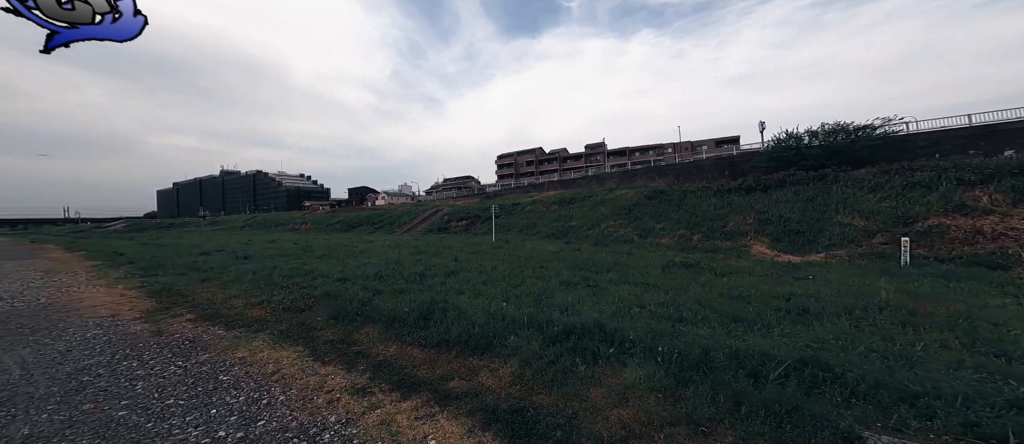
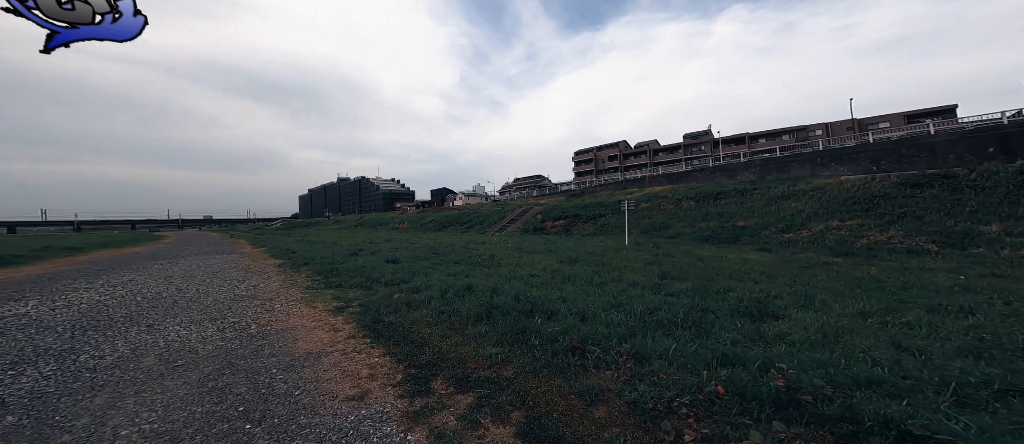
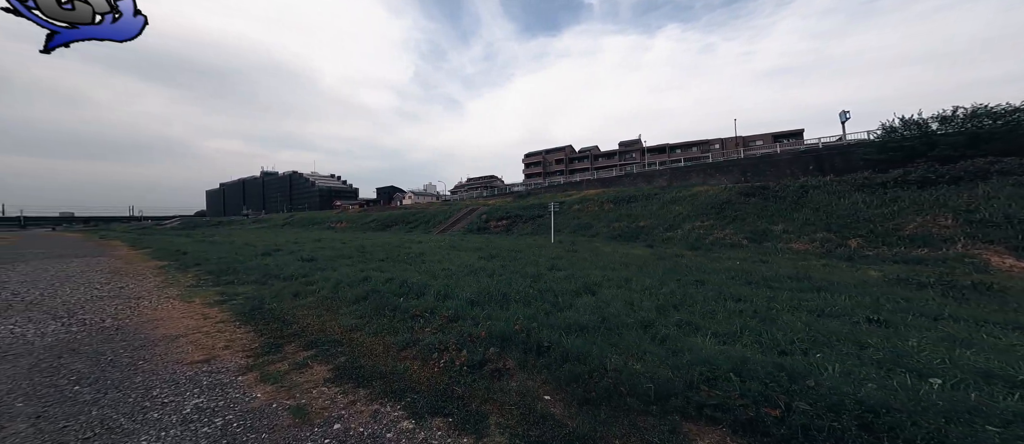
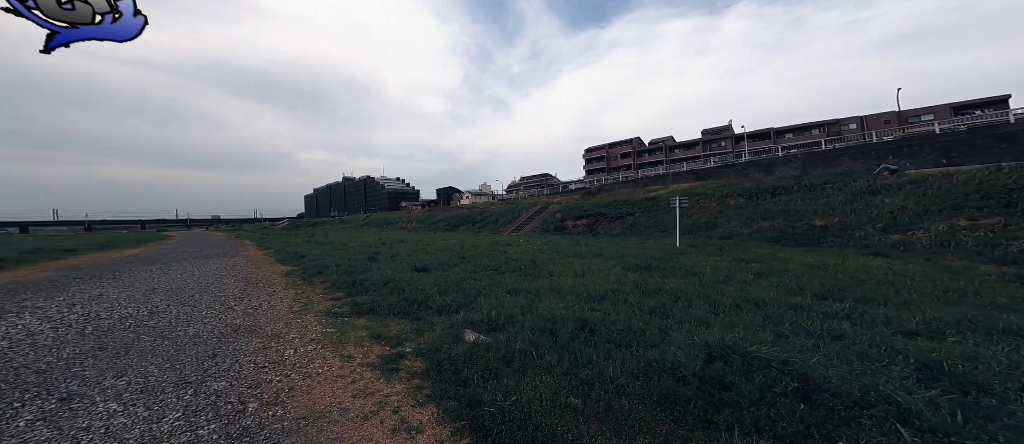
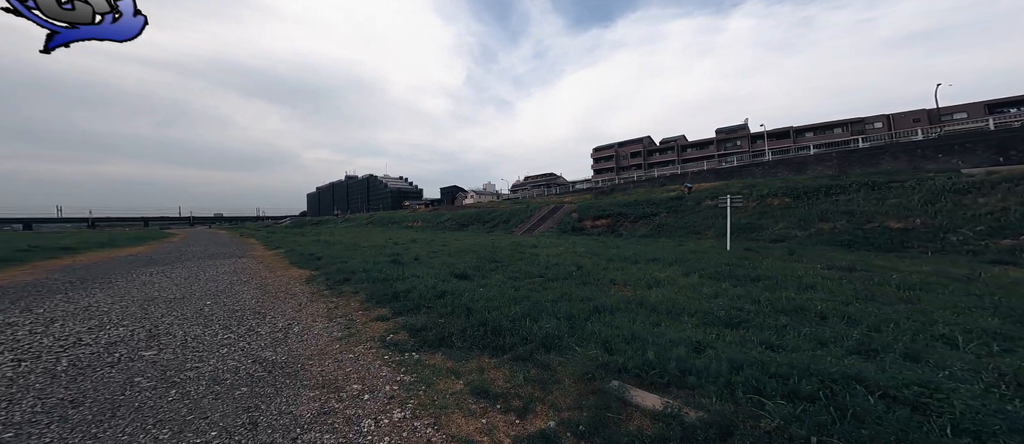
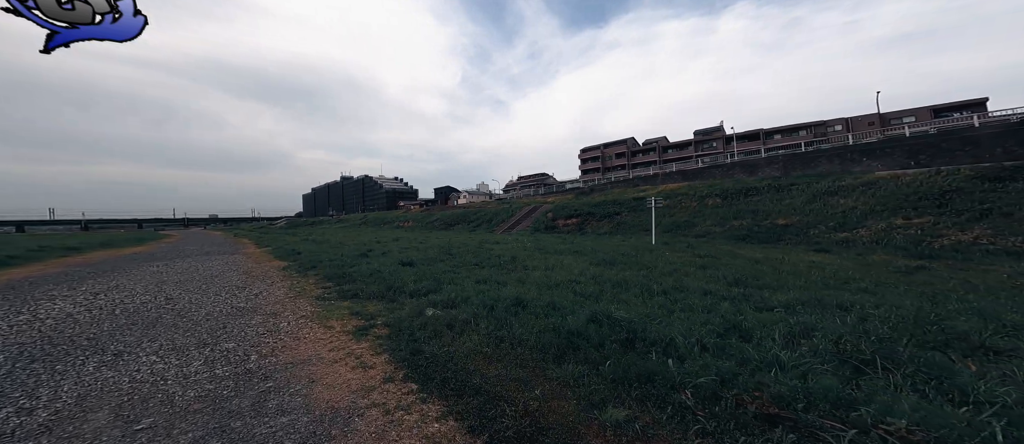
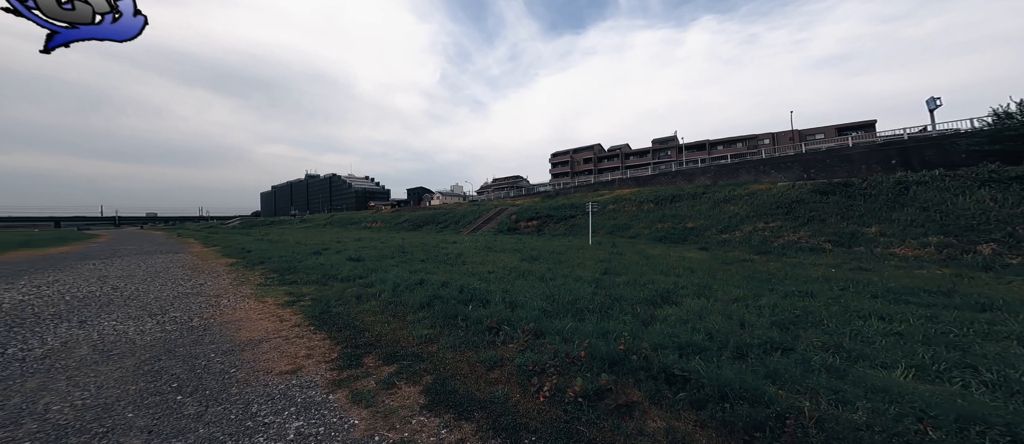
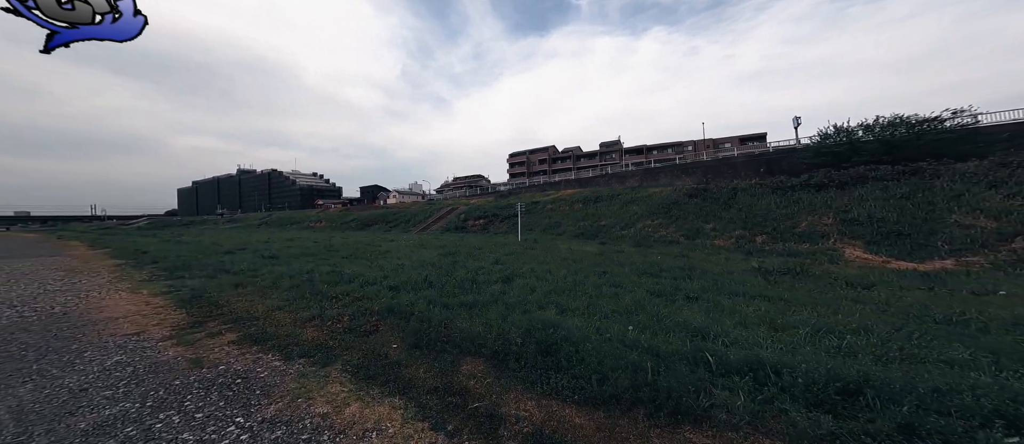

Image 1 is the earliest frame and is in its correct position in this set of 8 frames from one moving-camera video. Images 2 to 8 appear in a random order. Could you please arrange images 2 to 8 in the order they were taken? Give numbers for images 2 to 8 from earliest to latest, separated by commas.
8, 3, 7, 2, 6, 4, 5
